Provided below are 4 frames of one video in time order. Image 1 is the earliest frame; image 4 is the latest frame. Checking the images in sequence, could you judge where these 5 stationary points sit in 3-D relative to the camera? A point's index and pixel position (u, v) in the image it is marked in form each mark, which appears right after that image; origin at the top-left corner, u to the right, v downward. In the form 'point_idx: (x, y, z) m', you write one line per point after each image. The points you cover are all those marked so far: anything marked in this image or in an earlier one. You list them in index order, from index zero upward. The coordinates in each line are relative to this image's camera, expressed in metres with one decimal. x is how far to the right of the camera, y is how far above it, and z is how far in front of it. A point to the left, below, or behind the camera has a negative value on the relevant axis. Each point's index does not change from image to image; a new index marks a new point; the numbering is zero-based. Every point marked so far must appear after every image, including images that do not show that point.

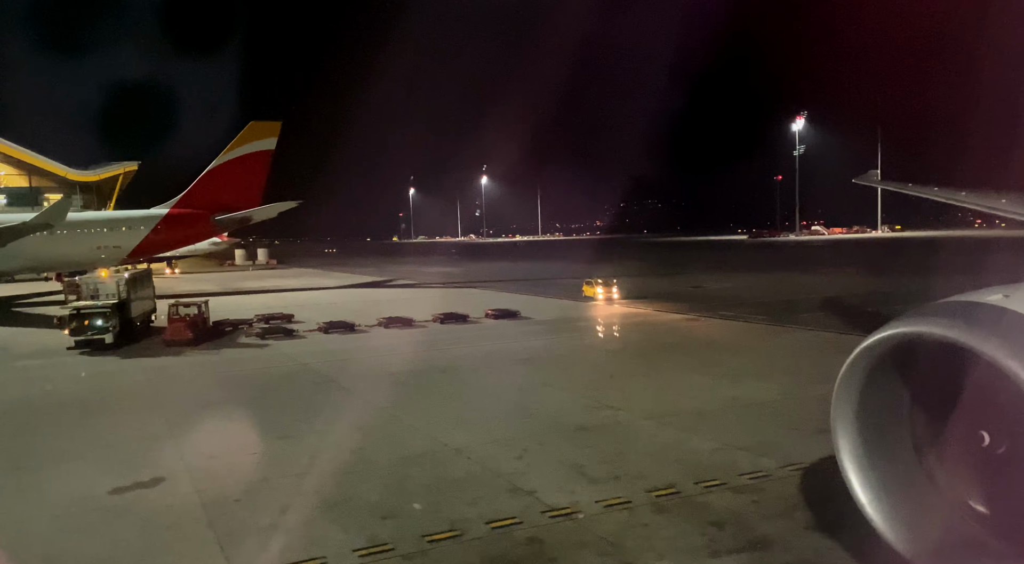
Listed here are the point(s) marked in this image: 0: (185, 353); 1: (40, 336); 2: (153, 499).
0: (-6.7, -1.5, +14.9) m
1: (-11.1, -1.3, +16.9) m
2: (-3.1, -1.9, +6.2) m
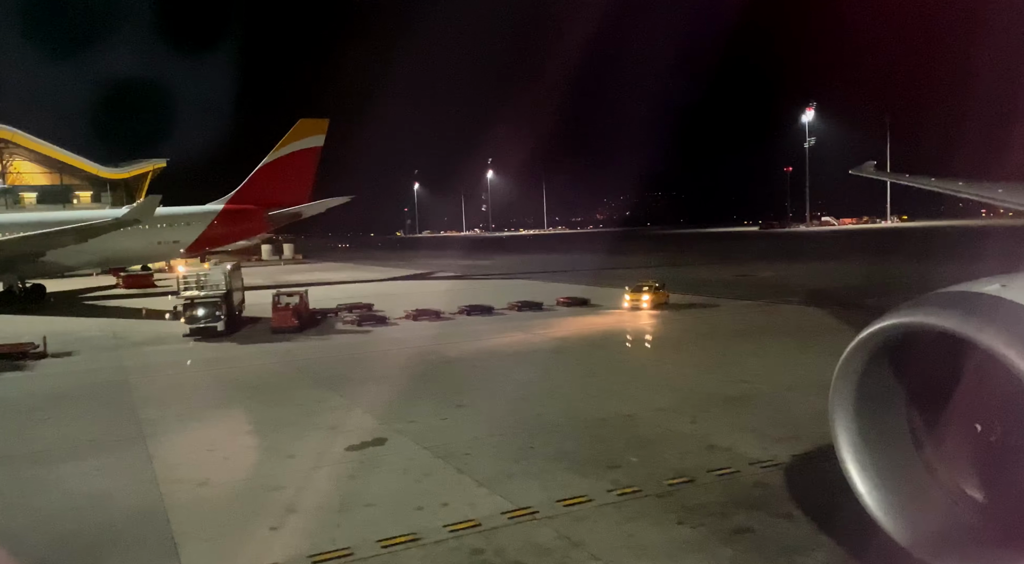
0: (-4.7, -1.3, +15.7) m
1: (-9.1, -1.1, +17.9) m
2: (-1.2, -1.7, +7.1) m
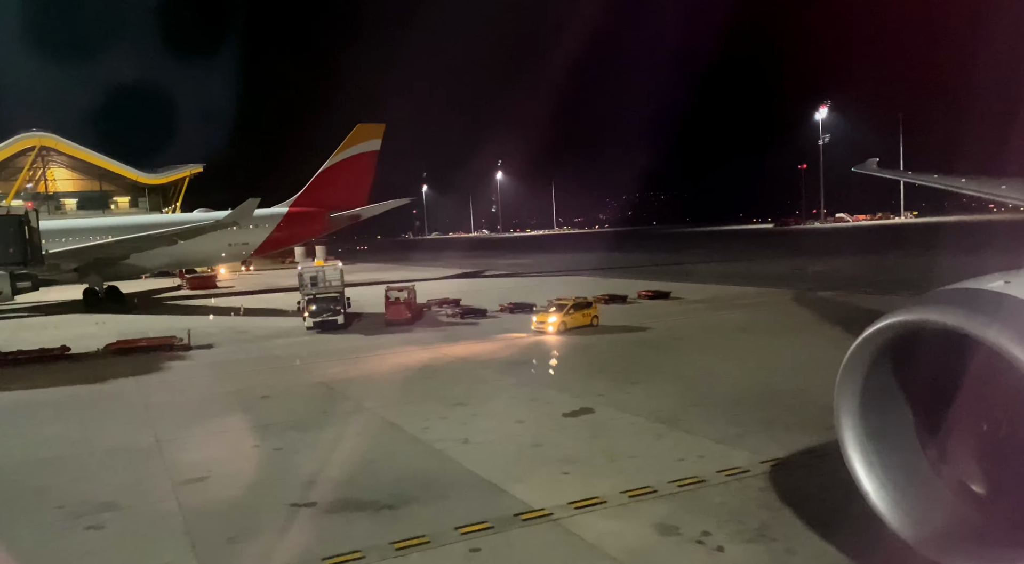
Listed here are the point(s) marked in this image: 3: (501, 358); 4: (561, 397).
0: (-2.3, -1.1, +16.7) m
1: (-6.7, -1.0, +18.9) m
2: (+1.0, -1.5, +8.0) m
3: (-0.2, -1.4, +12.7) m
4: (+0.6, -1.5, +9.2) m
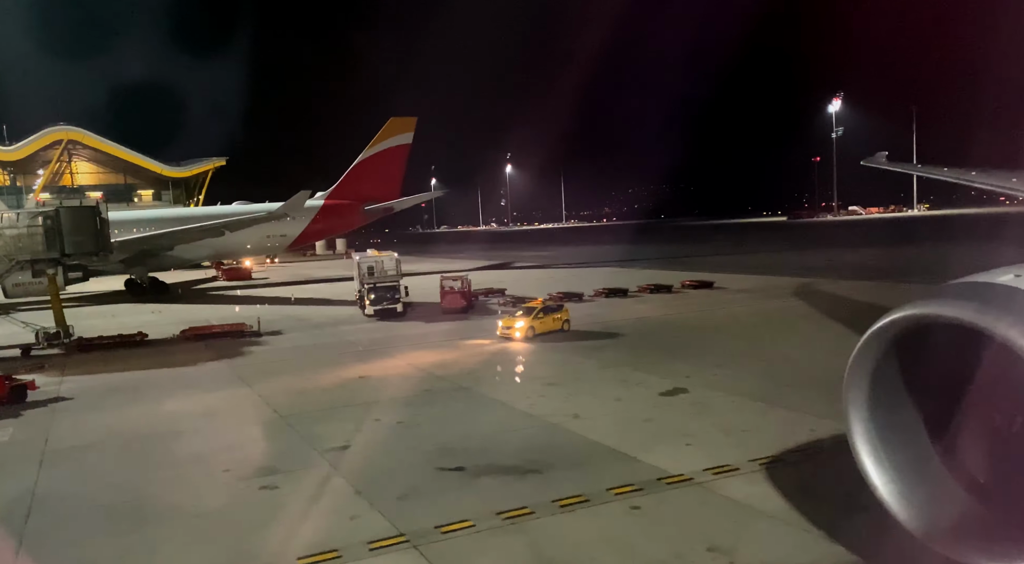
0: (-1.0, -0.9, +17.2) m
1: (-5.3, -0.7, +19.4) m
2: (+2.2, -1.3, +8.4) m
3: (+1.0, -1.1, +13.1) m
4: (+1.8, -1.3, +9.6) m
